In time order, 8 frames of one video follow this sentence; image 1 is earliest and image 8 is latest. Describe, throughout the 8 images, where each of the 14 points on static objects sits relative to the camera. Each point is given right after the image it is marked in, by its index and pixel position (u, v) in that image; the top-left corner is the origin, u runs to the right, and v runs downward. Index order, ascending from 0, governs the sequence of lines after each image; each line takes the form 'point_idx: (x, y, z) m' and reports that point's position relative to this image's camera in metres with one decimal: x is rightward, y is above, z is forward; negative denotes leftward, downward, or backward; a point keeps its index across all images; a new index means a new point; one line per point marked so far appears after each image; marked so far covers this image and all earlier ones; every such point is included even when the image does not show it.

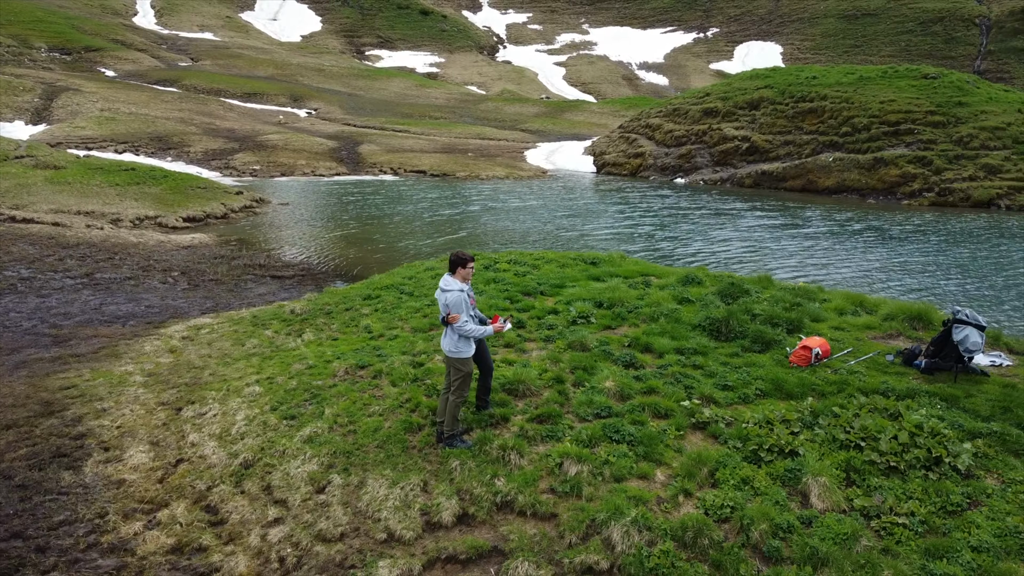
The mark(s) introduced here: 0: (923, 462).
0: (+4.3, -1.8, +8.4) m
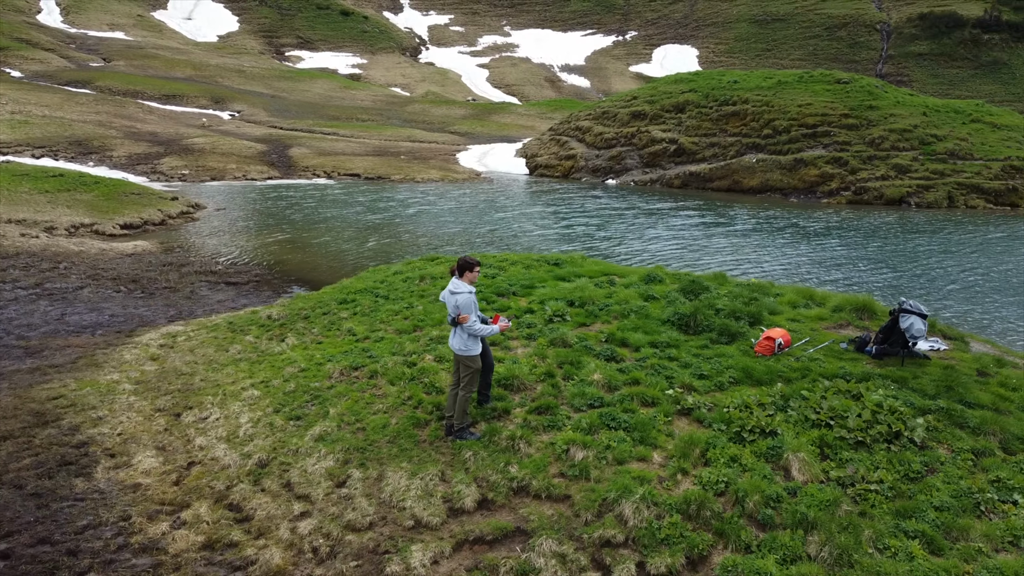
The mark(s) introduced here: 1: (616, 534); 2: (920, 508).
0: (+4.3, -1.7, +9.4) m
1: (+1.1, -2.4, +7.9) m
2: (+4.1, -2.2, +8.2) m
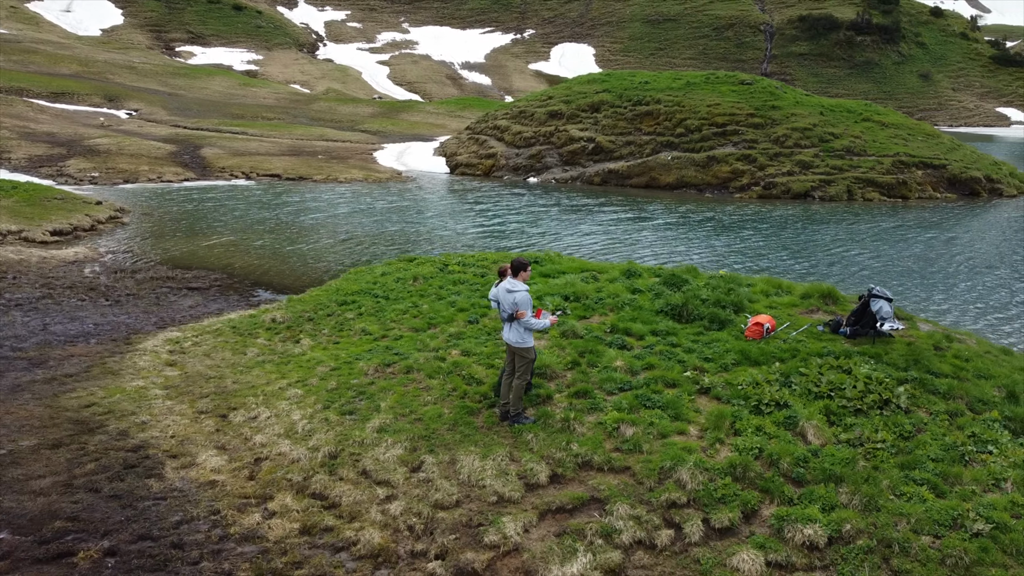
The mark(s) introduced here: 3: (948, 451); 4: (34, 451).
0: (+5.0, -1.5, +11.0) m
1: (+1.9, -2.3, +9.1) m
2: (+4.9, -2.1, +9.8) m
3: (+5.4, -2.0, +10.0) m
4: (-6.3, -2.2, +10.7) m
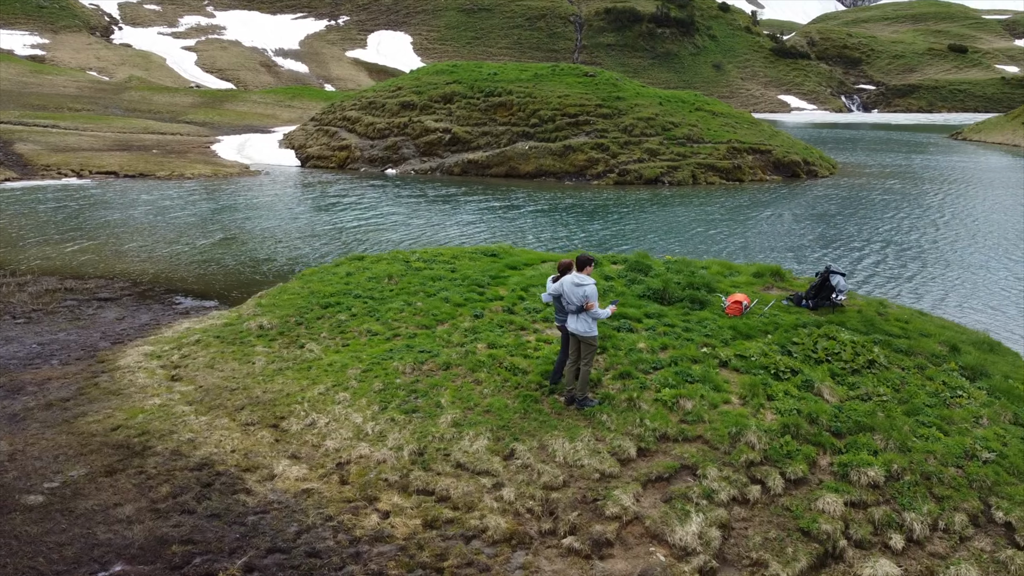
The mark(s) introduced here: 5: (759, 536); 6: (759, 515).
0: (+5.6, -1.2, +12.9) m
1: (+3.1, -2.1, +10.4) m
2: (+5.9, -1.7, +11.7) m
3: (+6.3, -1.6, +12.1) m
4: (-5.2, -2.4, +10.2) m
5: (+2.9, -2.8, +9.4) m
6: (+2.9, -2.7, +9.7) m
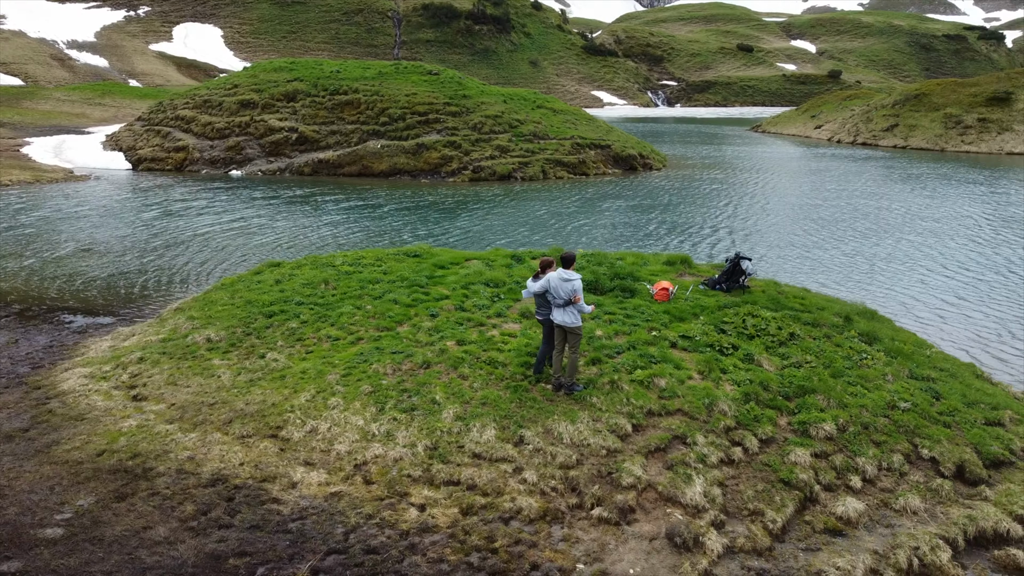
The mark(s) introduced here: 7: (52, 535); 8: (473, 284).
0: (+5.0, -0.9, +14.9) m
1: (+3.2, -1.9, +11.8) m
2: (+5.6, -1.4, +13.8) m
3: (+5.9, -1.3, +14.2) m
4: (-4.9, -2.7, +9.8) m
5: (+3.2, -2.7, +10.8) m
6: (+3.2, -2.5, +11.1) m
7: (-5.2, -2.8, +9.3) m
8: (-0.8, +0.1, +17.1) m
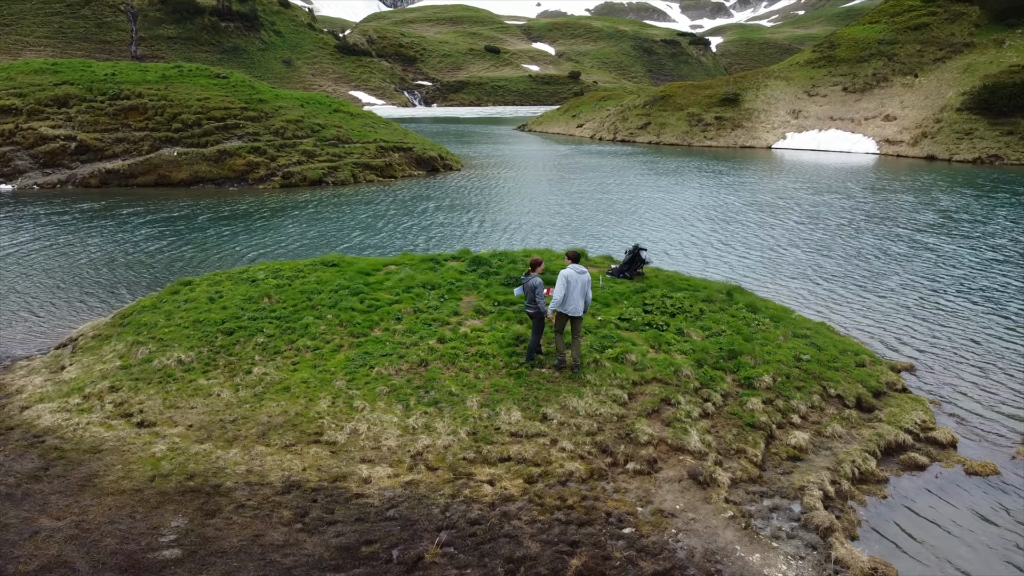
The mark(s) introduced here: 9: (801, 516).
0: (+4.0, -0.5, +17.8) m
1: (+3.2, -1.7, +14.4) m
2: (+4.9, -1.0, +16.9) m
3: (+5.1, -0.9, +17.4) m
4: (-3.8, -2.9, +10.2) m
5: (+3.6, -2.4, +13.5) m
6: (+3.5, -2.2, +13.7) m
7: (-4.0, -3.1, +9.5) m
8: (-2.2, 0.0, +18.2) m
9: (+4.2, -3.3, +11.7) m
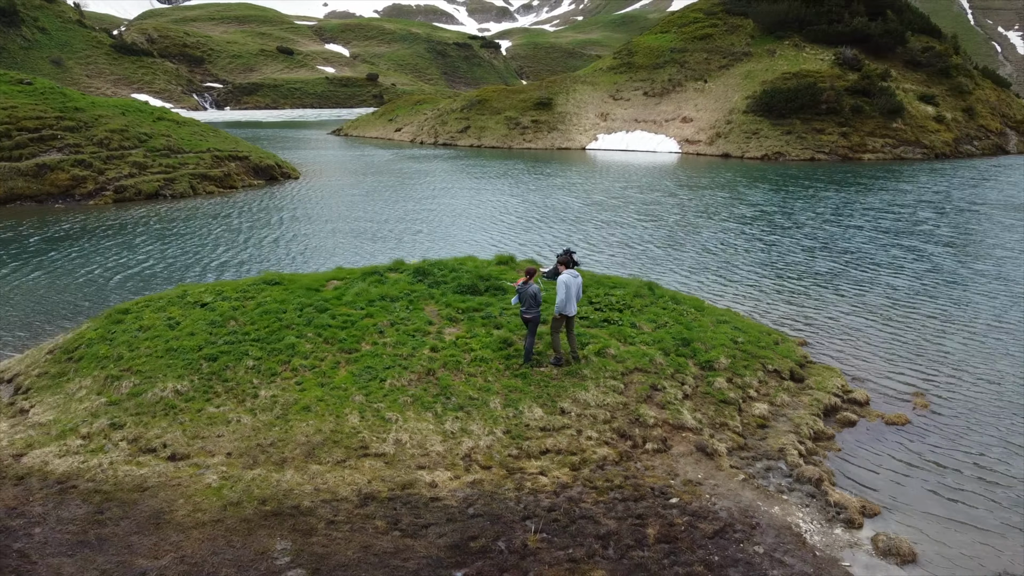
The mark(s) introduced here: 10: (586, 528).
0: (+3.0, -0.4, +19.8) m
1: (+3.1, -1.6, +16.3) m
2: (+4.1, -0.8, +19.1) m
3: (+4.2, -0.7, +19.7) m
4: (-2.6, -3.3, +10.5) m
5: (+3.8, -2.3, +15.5) m
6: (+3.6, -2.2, +15.7) m
7: (-2.6, -3.5, +9.8) m
8: (-3.2, -0.3, +18.7) m
9: (+4.8, -3.1, +13.9) m
10: (+1.0, -3.3, +11.3) m
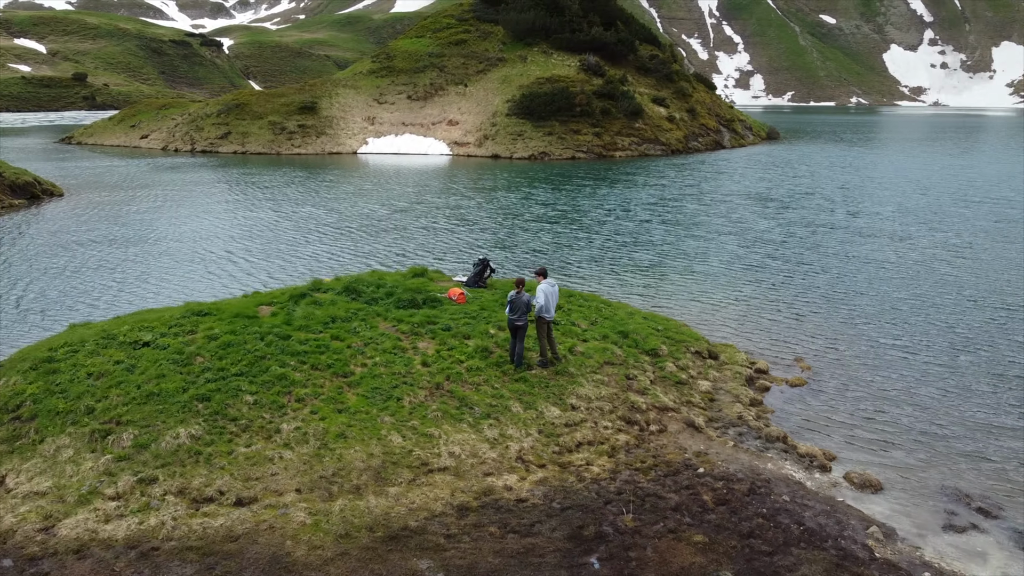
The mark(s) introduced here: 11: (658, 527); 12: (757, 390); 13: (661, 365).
0: (+1.3, -0.5, +21.5) m
1: (+2.6, -1.6, +18.3) m
2: (+2.6, -0.8, +21.3) m
3: (+2.5, -0.7, +21.8) m
4: (-0.9, -3.6, +11.0) m
5: (+3.5, -2.2, +17.7) m
6: (+3.2, -2.1, +17.9) m
7: (-0.6, -3.8, +10.3) m
8: (-4.2, -0.8, +18.5) m
9: (+5.0, -3.0, +16.6) m
10: (+2.3, -3.4, +12.9) m
11: (+2.2, -3.6, +12.2) m
12: (+5.9, -2.4, +19.5) m
13: (+3.4, -1.8, +18.6) m
